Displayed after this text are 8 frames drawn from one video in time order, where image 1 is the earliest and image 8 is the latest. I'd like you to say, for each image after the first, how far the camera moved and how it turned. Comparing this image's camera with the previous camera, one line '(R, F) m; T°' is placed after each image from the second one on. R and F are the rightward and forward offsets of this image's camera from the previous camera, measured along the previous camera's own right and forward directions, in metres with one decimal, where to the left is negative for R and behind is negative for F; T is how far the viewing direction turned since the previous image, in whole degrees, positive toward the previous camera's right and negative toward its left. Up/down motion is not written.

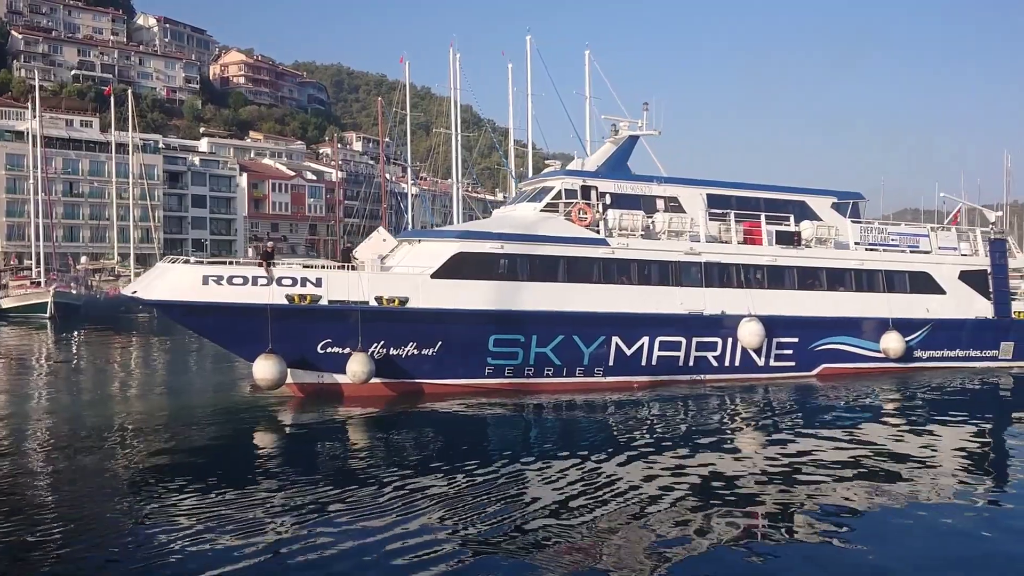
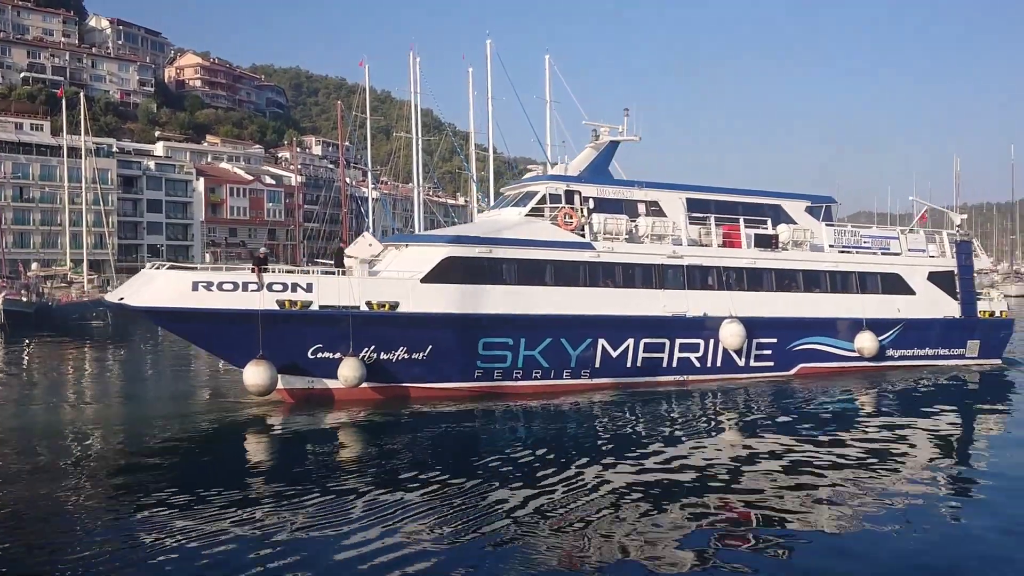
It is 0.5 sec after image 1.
(-0.3, -0.2) m; +2°
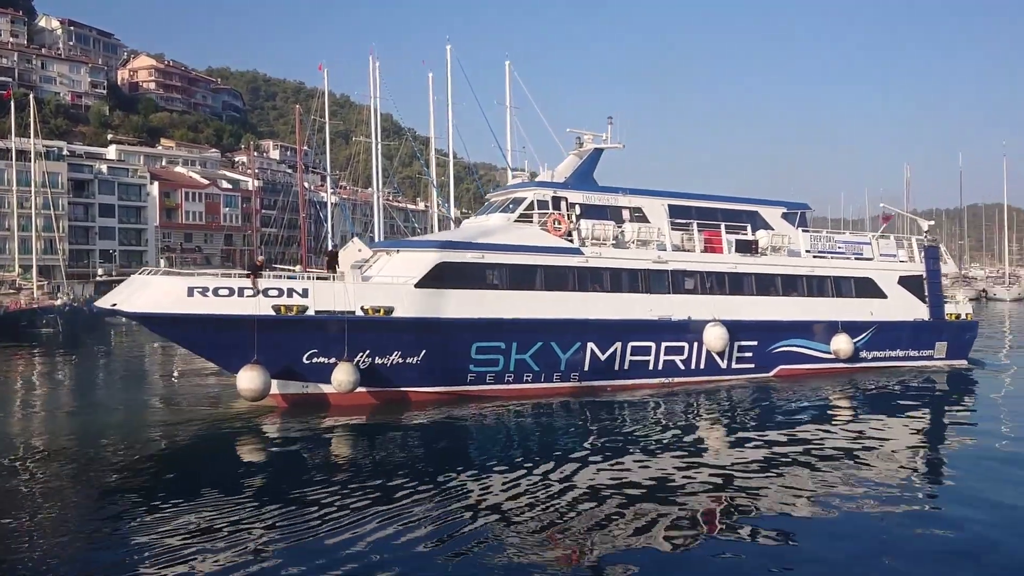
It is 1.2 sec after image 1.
(-0.4, -0.2) m; +2°
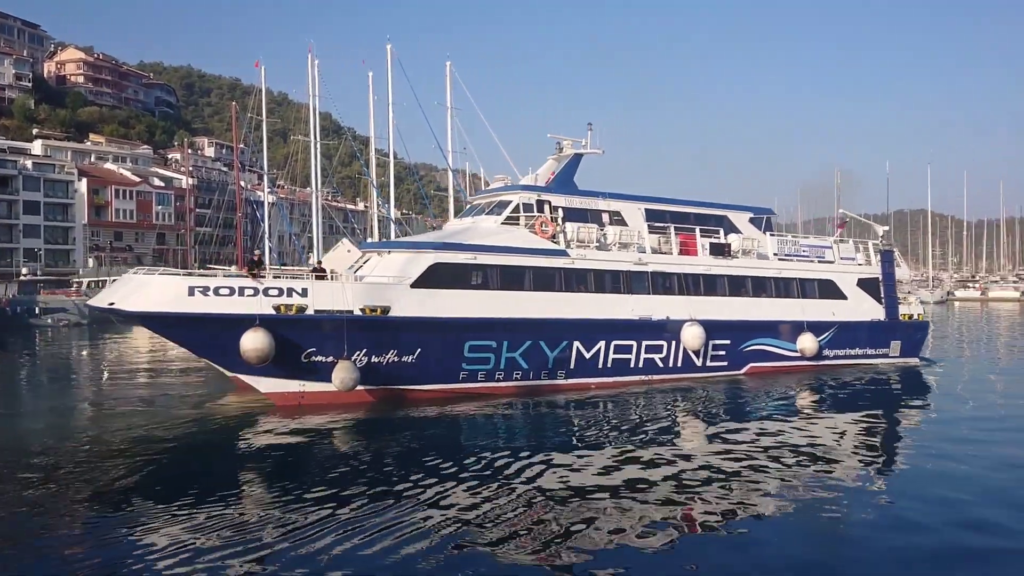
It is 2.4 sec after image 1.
(-0.7, -0.4) m; +4°
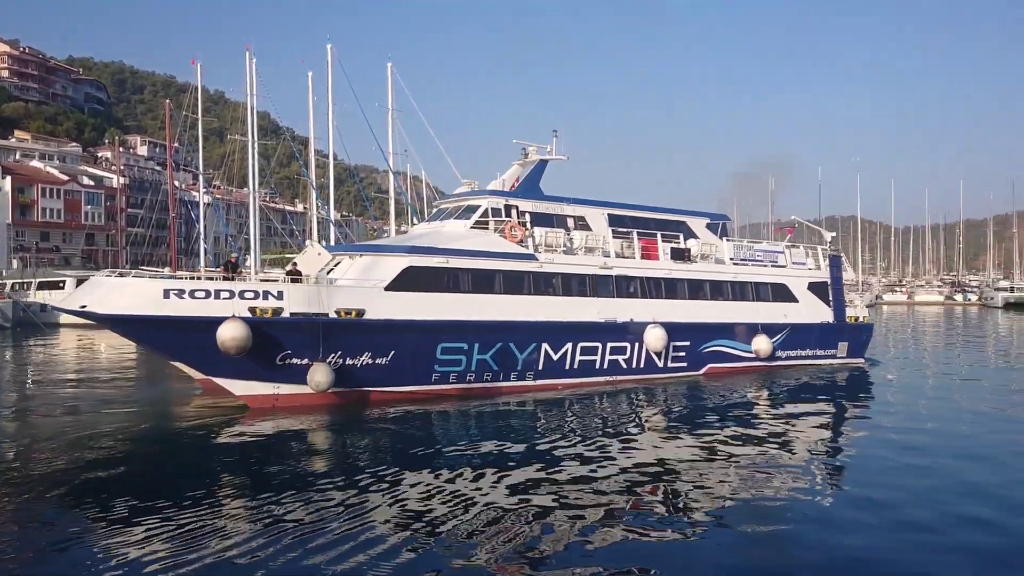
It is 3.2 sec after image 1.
(-0.3, -0.3) m; +4°
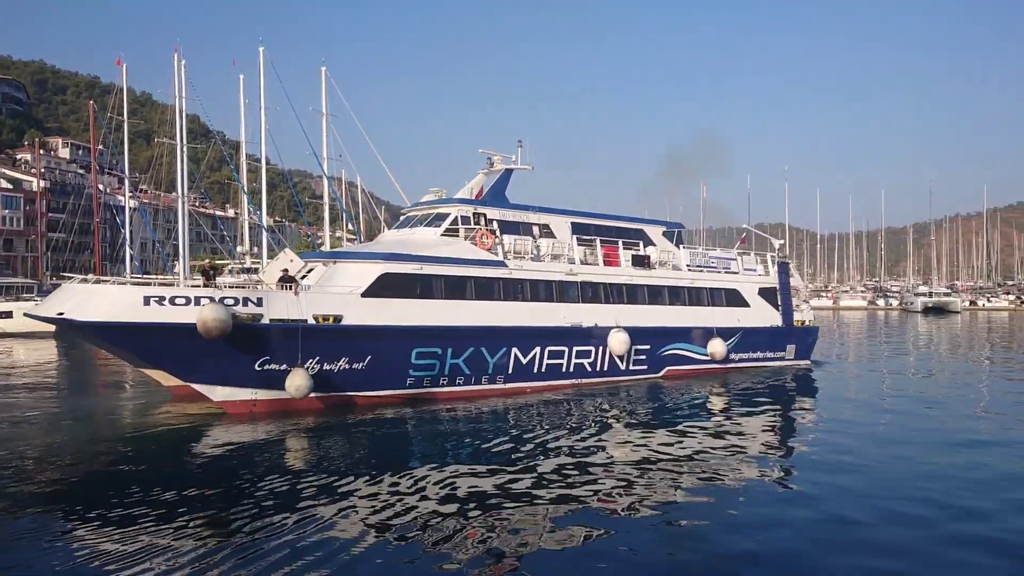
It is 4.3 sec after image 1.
(-0.4, -0.5) m; +4°
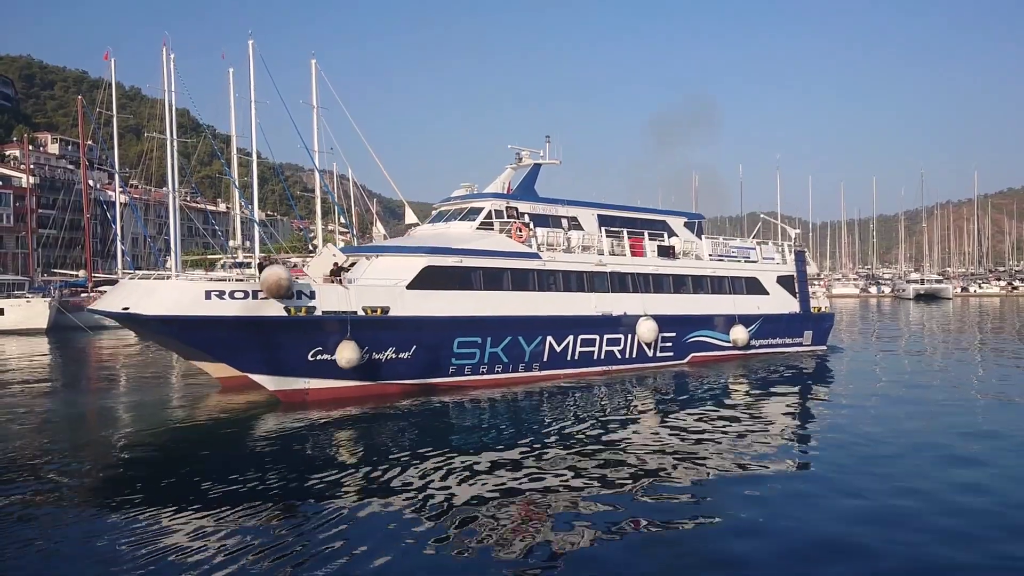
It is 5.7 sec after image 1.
(-0.7, -0.5) m; 0°
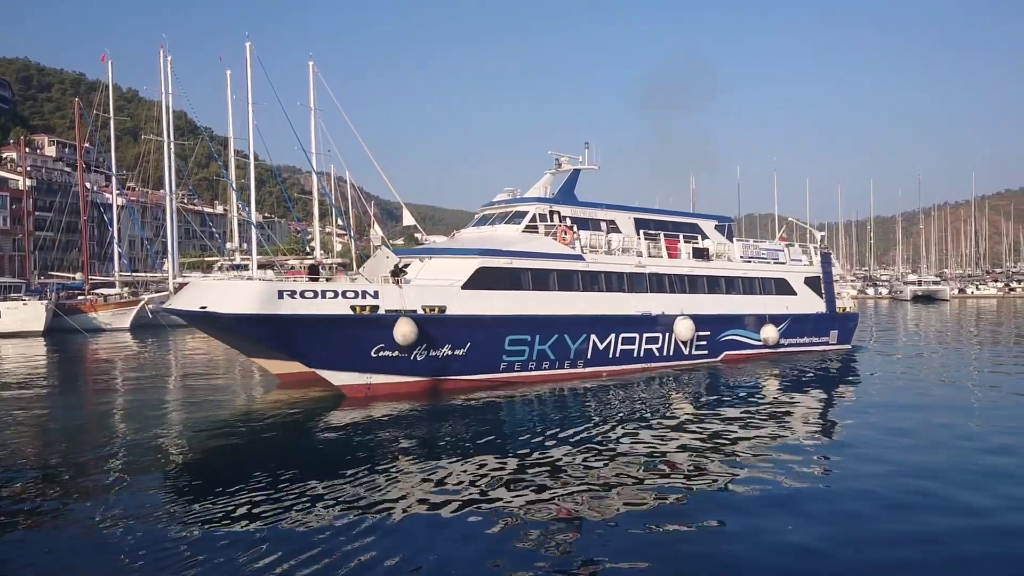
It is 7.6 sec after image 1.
(-0.8, -0.7) m; -1°
